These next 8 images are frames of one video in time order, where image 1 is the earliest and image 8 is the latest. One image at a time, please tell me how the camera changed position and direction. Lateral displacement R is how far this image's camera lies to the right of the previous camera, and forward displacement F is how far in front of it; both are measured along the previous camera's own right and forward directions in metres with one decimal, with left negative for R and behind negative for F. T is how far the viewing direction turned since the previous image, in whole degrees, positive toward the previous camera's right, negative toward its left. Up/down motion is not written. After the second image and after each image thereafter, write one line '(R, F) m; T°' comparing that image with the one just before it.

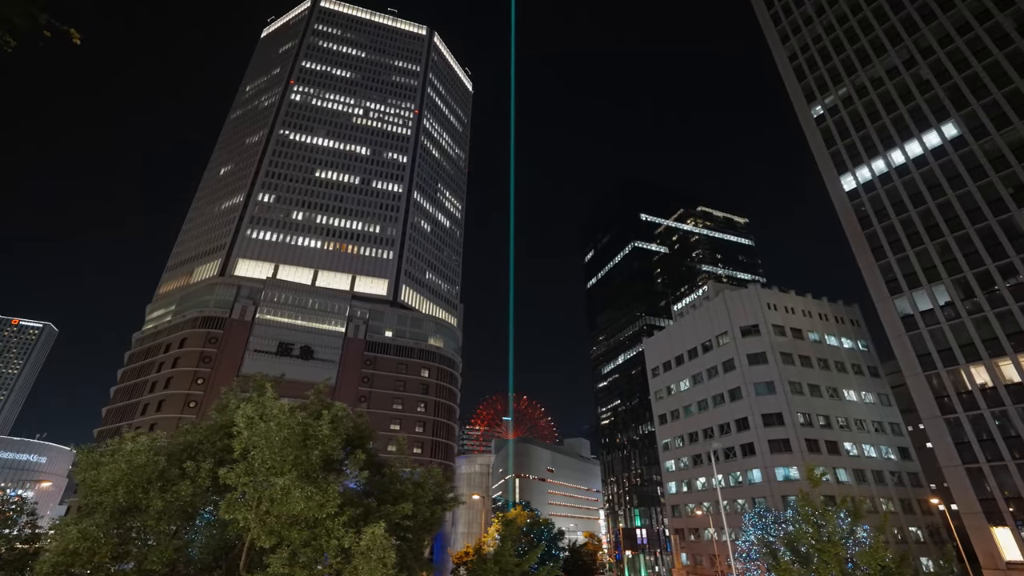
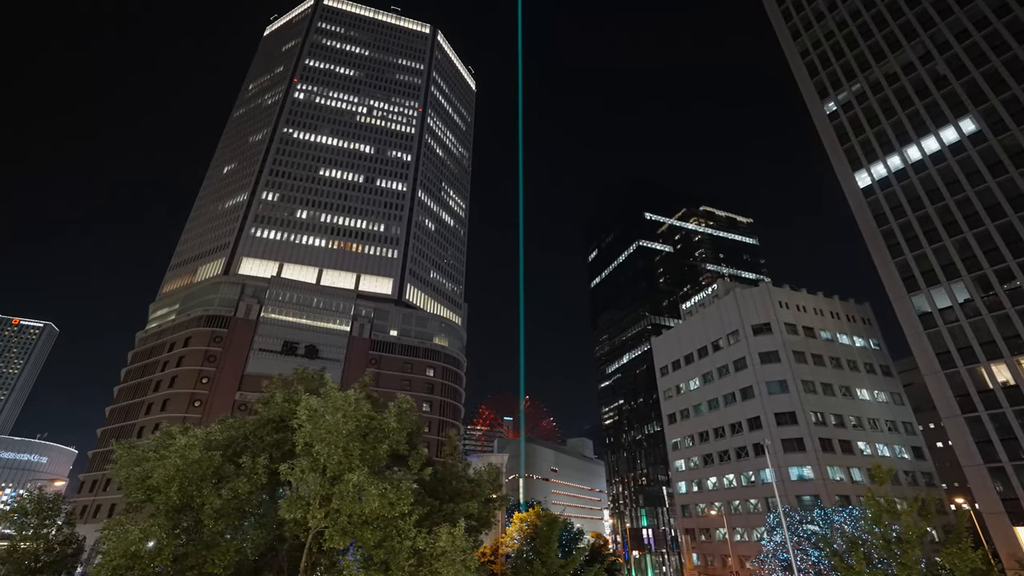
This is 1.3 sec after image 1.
(-1.4, +0.6) m; 0°
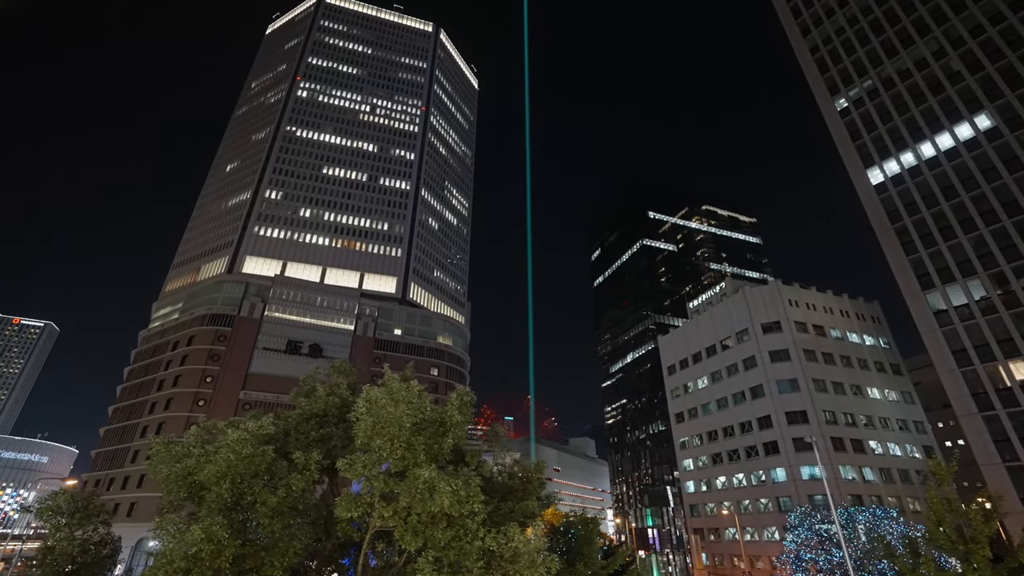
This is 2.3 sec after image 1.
(-1.2, +0.5) m; 0°
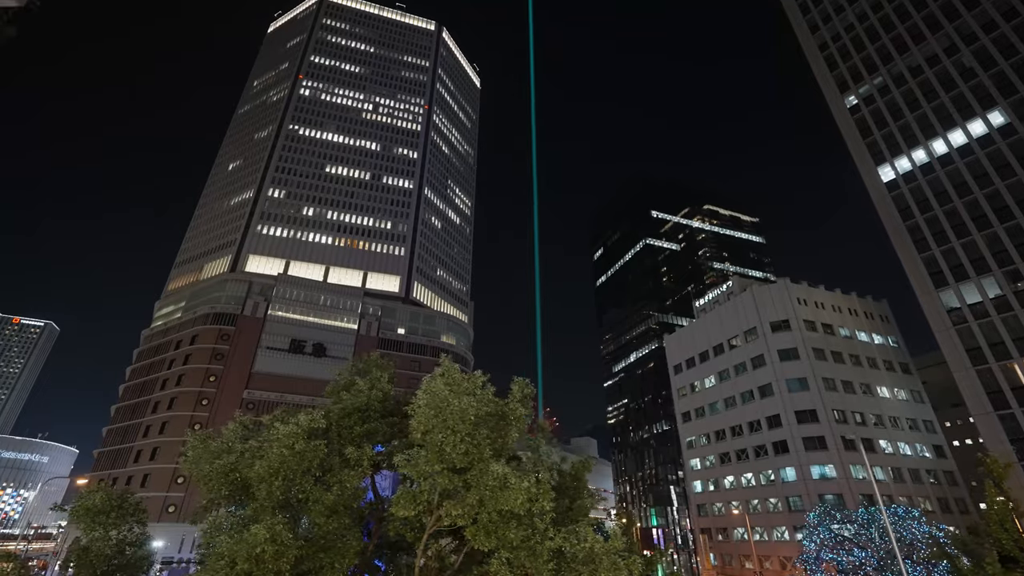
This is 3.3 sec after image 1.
(-1.1, +0.5) m; 0°
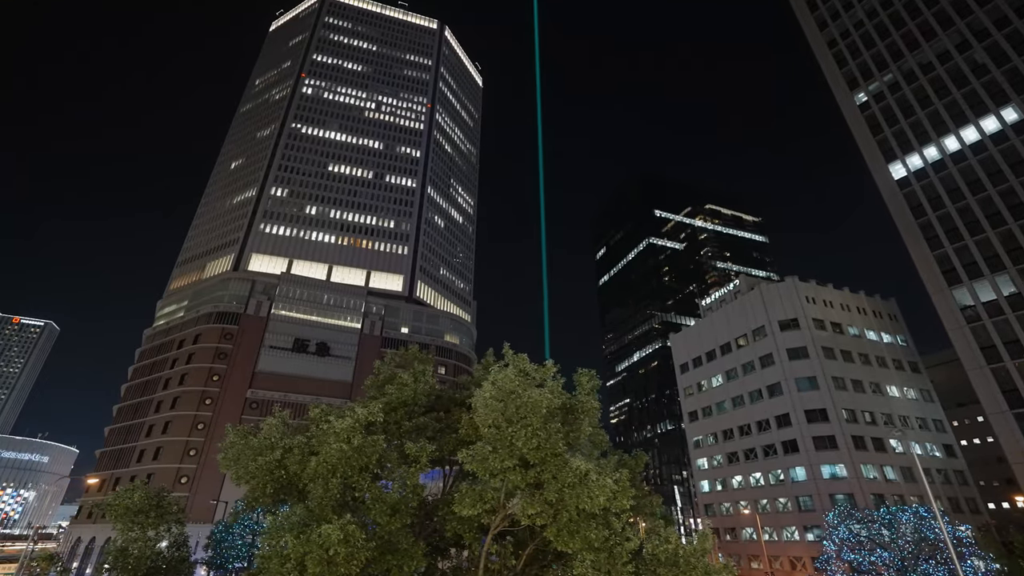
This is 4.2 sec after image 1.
(-1.1, +0.5) m; 0°
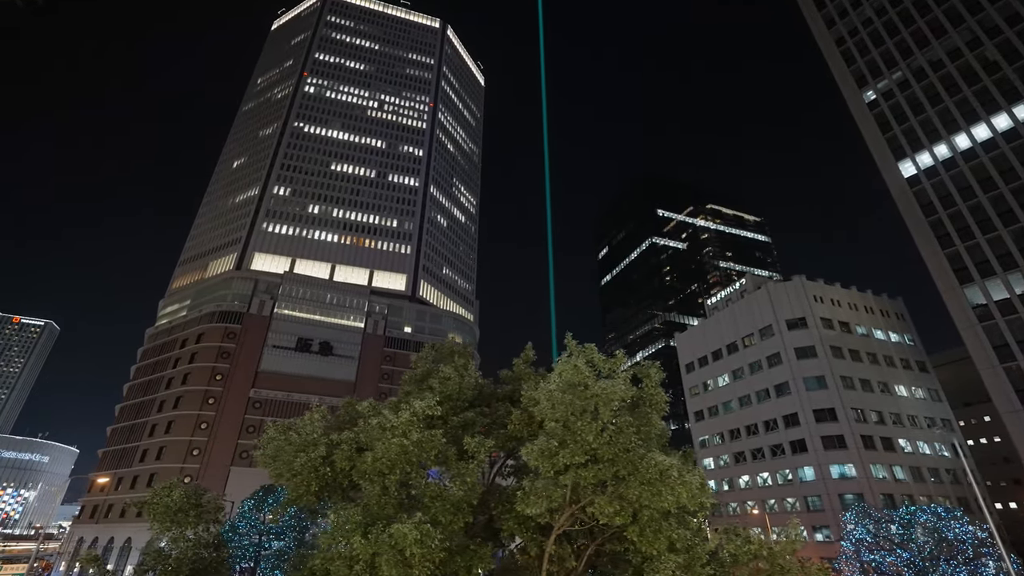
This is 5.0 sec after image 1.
(-0.9, +0.4) m; 0°
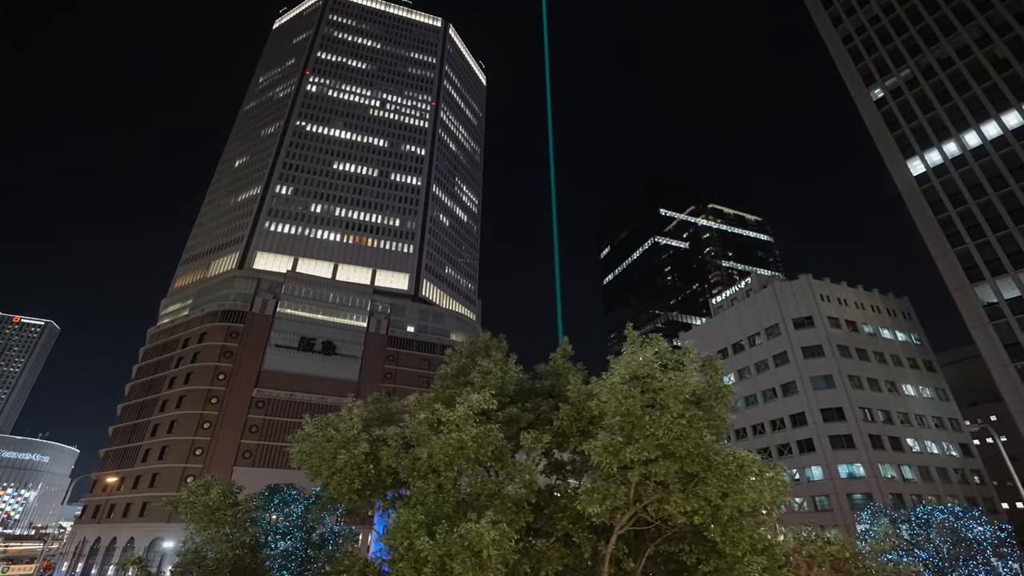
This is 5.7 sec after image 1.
(-0.8, +0.3) m; 0°
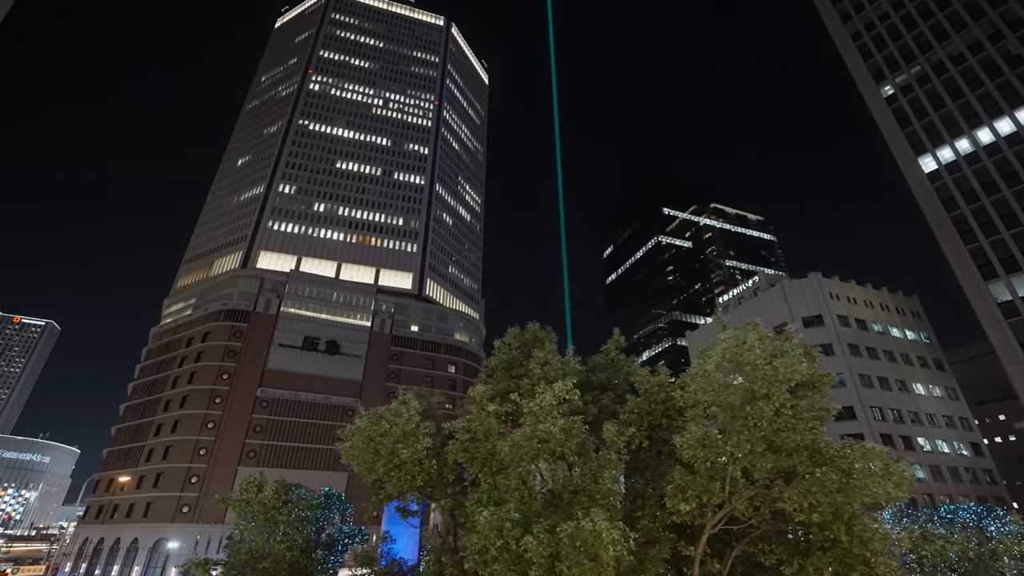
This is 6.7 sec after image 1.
(-1.1, +0.5) m; 0°
